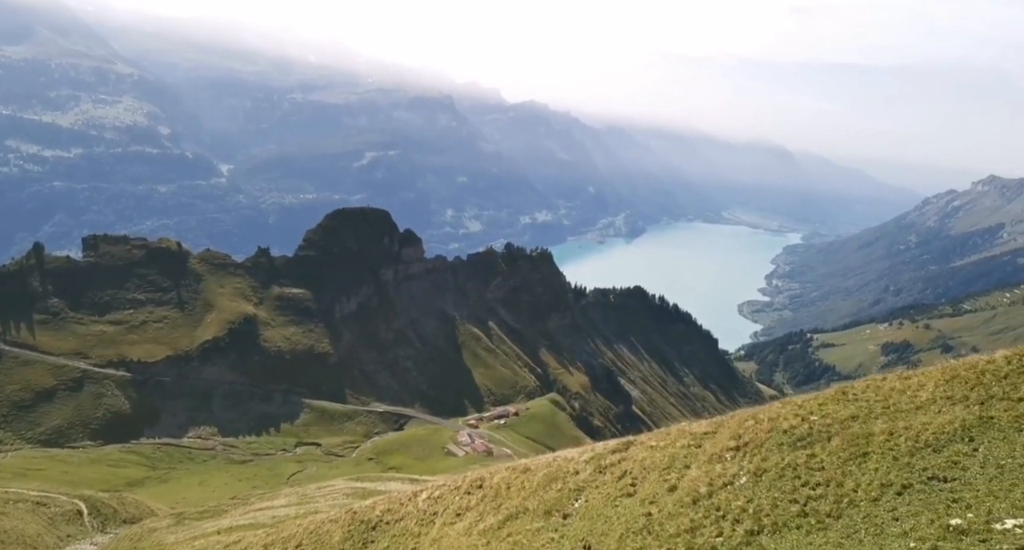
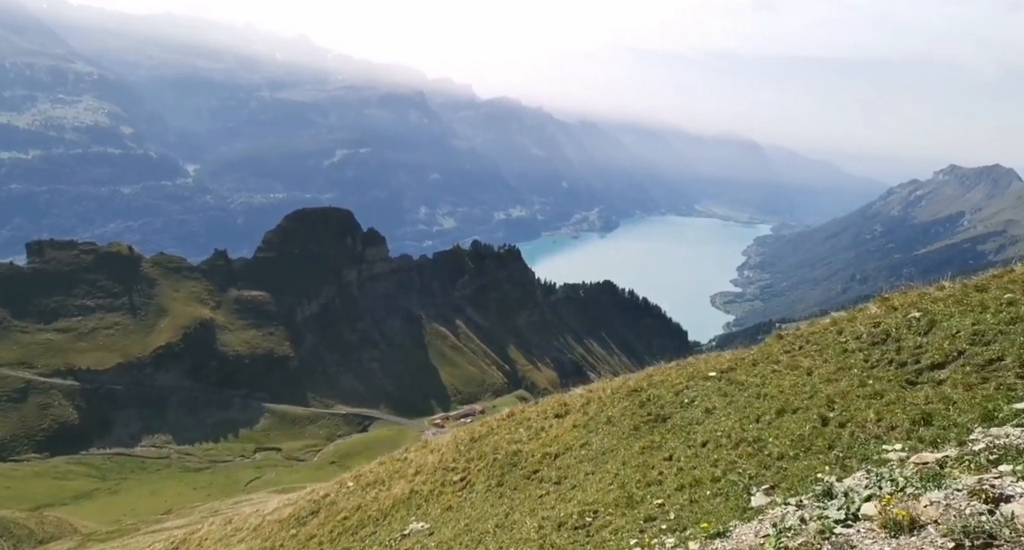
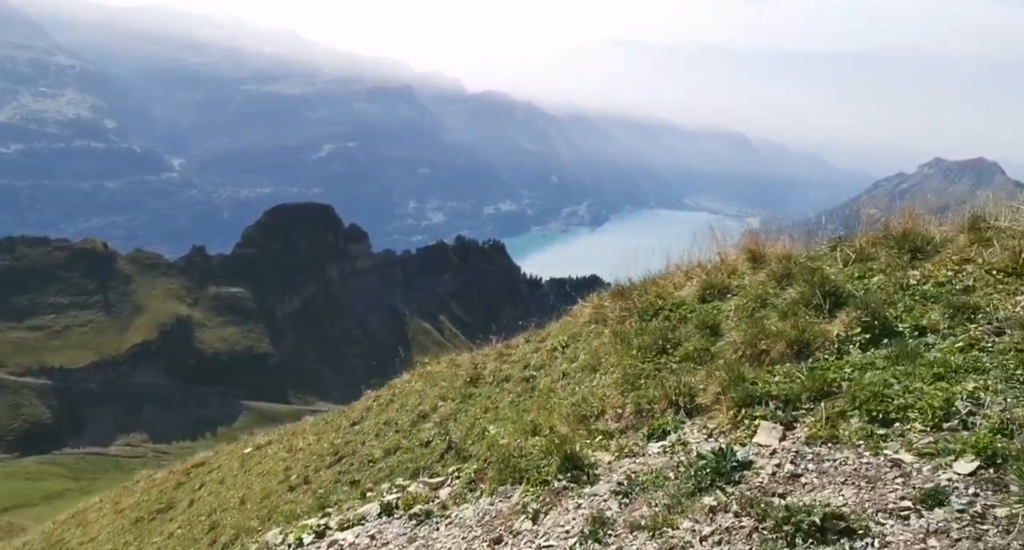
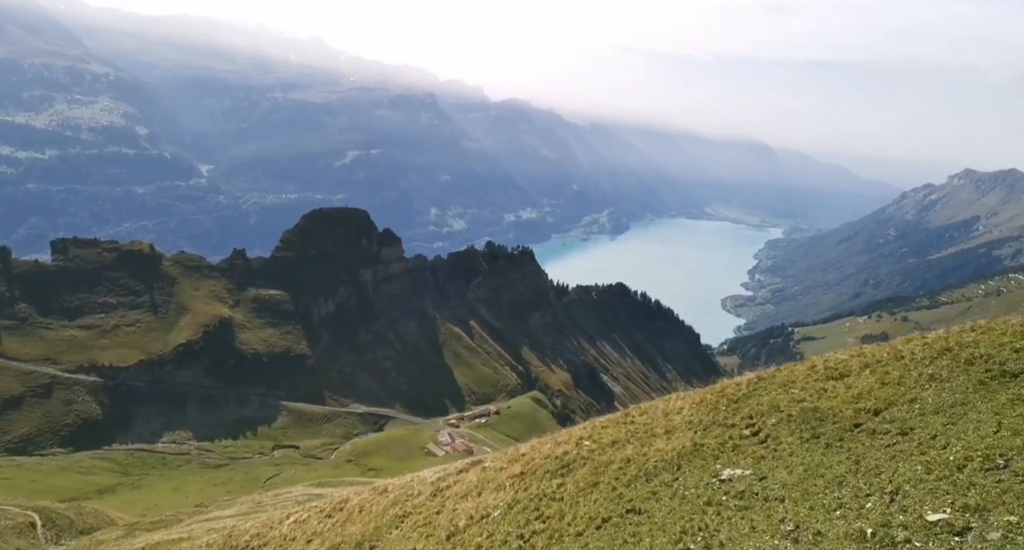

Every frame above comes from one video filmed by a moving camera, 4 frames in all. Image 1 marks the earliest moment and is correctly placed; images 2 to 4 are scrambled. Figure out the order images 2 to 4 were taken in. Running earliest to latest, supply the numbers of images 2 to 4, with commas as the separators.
4, 2, 3
